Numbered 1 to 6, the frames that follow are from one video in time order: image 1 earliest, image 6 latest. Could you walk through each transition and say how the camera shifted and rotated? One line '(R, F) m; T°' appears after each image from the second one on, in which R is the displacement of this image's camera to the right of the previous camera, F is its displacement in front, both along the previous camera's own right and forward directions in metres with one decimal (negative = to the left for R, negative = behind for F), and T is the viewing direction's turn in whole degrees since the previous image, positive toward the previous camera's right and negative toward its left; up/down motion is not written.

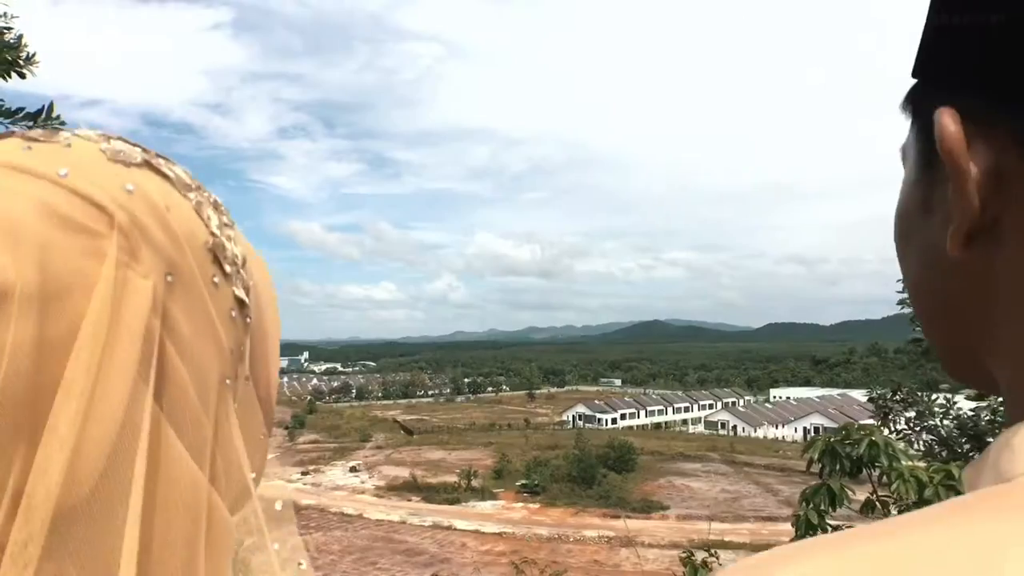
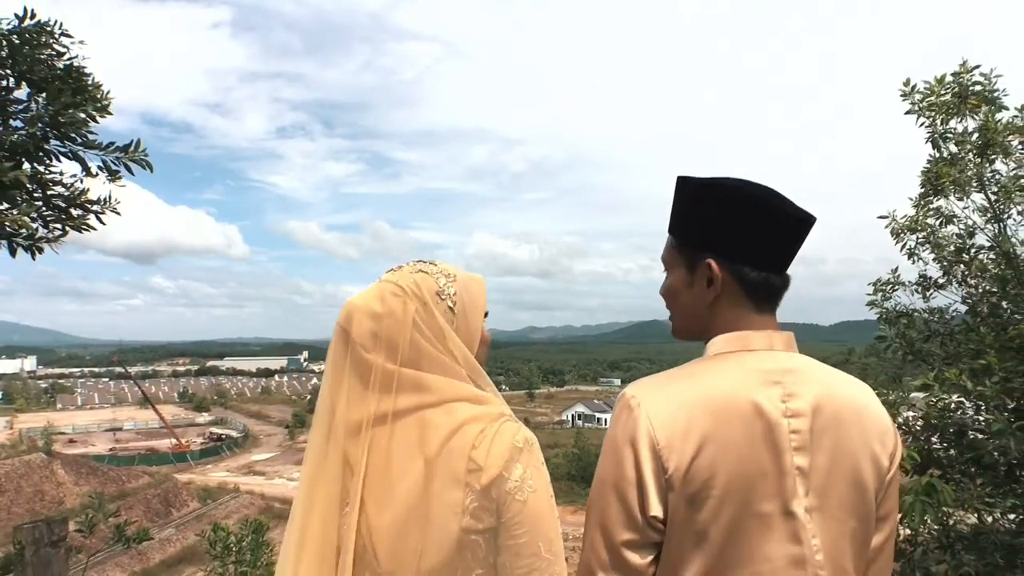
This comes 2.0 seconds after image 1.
(0.0, +0.8) m; 0°
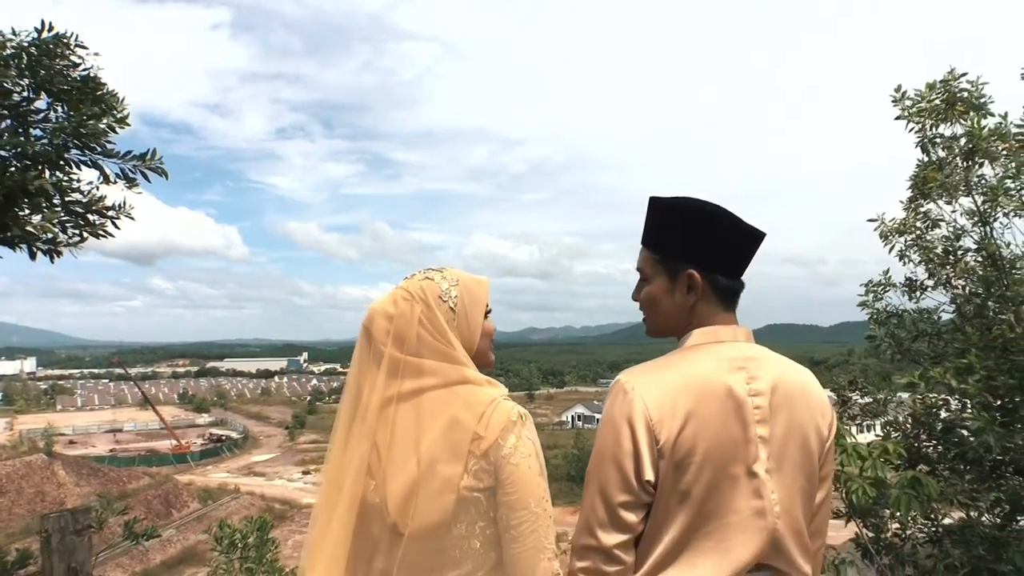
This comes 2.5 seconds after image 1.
(0.0, -0.2) m; 0°
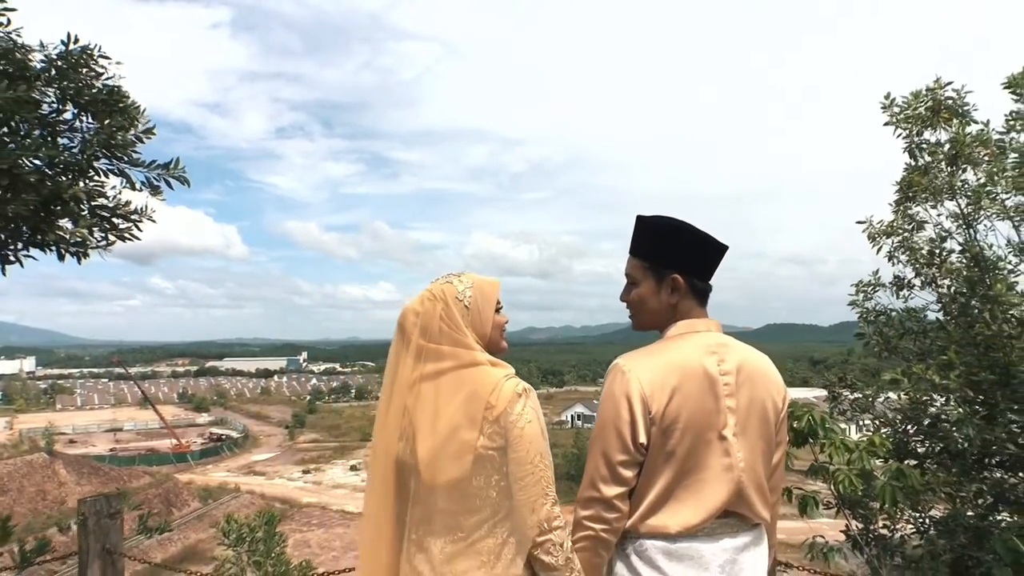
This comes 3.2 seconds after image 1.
(0.0, -0.2) m; 0°
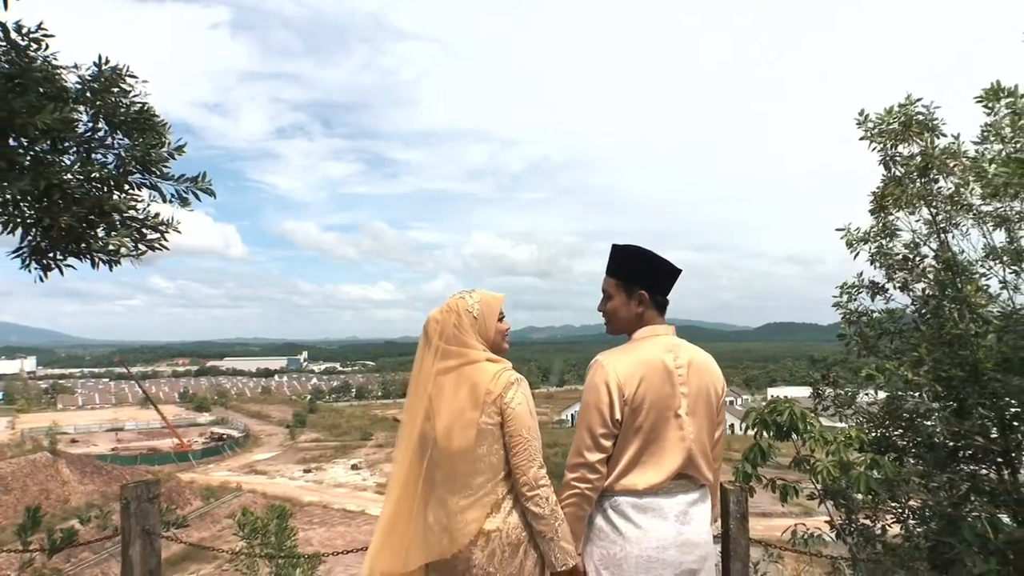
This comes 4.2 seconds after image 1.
(0.0, -0.4) m; 0°
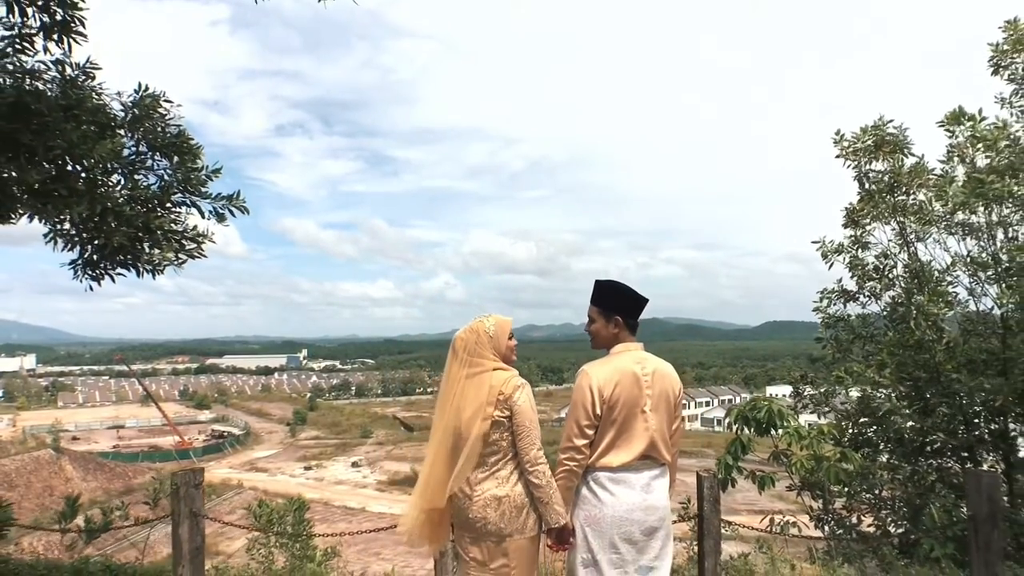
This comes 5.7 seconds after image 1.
(0.0, -0.5) m; 0°
